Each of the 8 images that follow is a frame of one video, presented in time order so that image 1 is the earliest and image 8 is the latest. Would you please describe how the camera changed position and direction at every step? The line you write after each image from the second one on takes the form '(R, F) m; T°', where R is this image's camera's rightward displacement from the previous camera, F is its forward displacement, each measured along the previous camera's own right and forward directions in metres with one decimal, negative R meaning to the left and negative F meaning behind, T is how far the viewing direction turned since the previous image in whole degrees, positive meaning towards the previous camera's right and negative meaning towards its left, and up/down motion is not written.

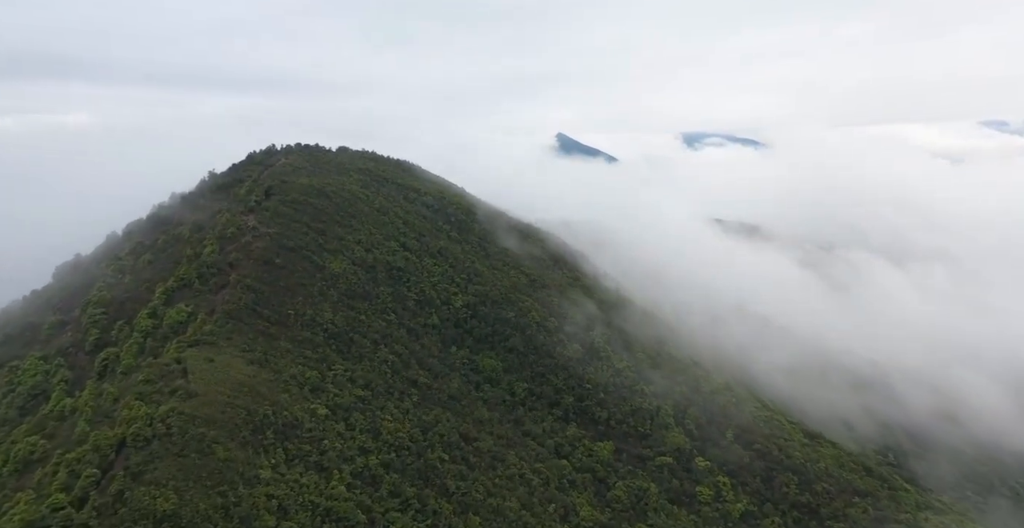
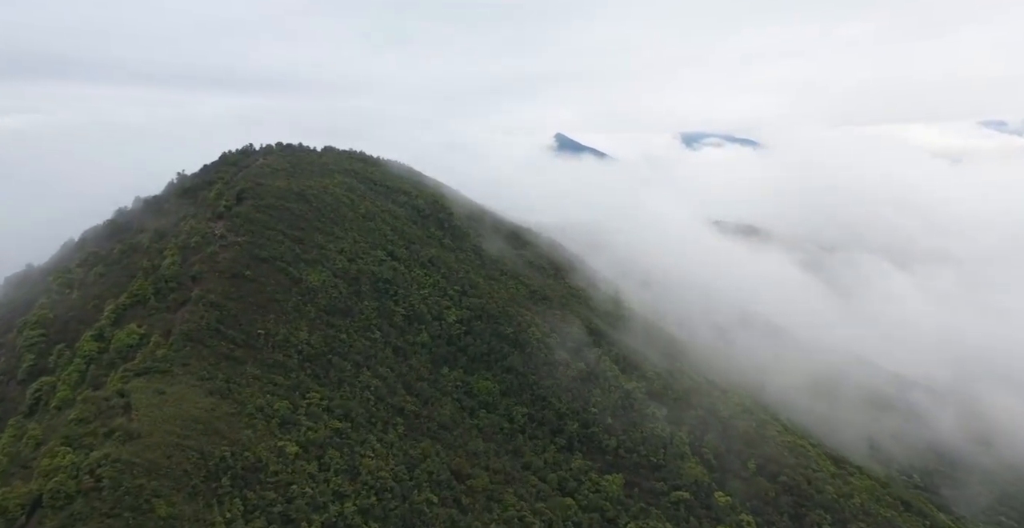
(+0.1, +5.7) m; 0°
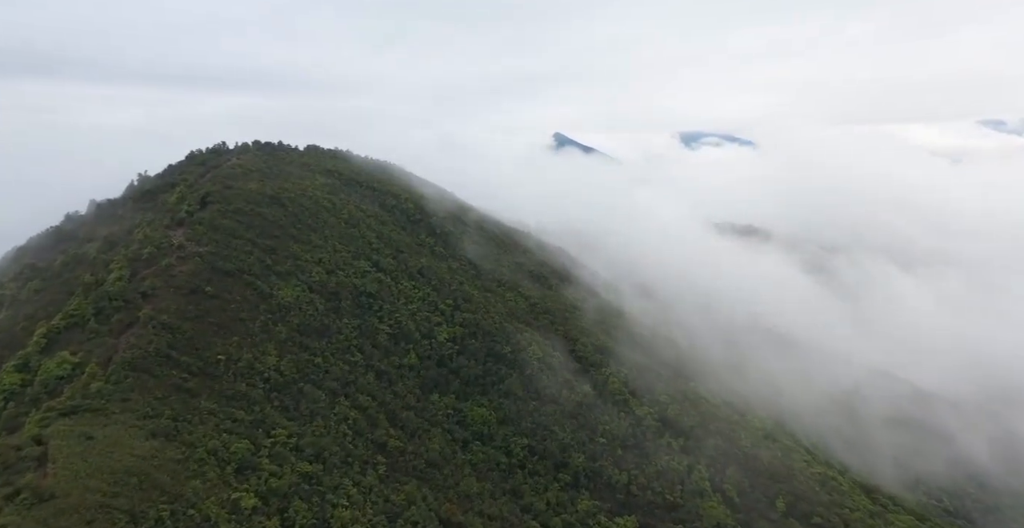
(+0.1, +6.0) m; 0°
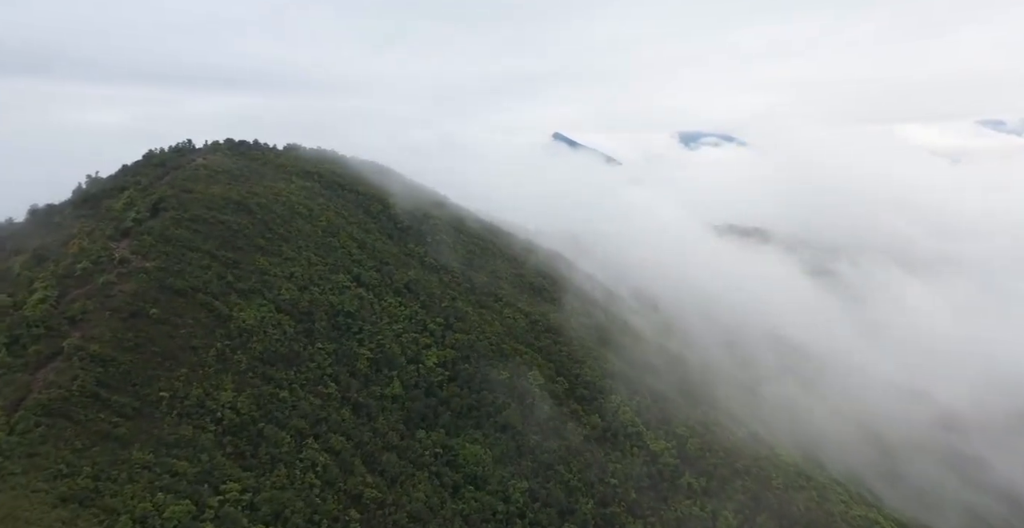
(+0.1, +6.3) m; 0°
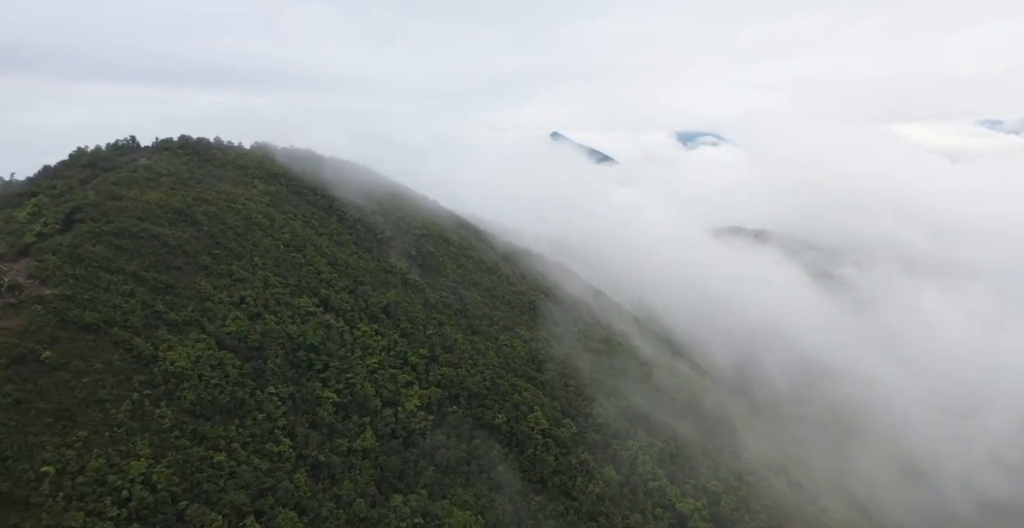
(+0.1, +7.9) m; 0°
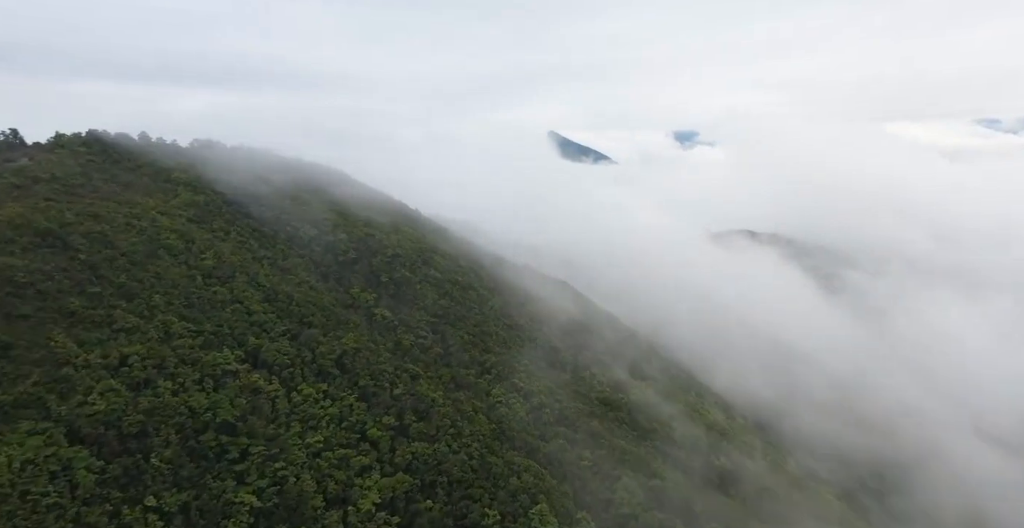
(+0.2, +10.8) m; 0°
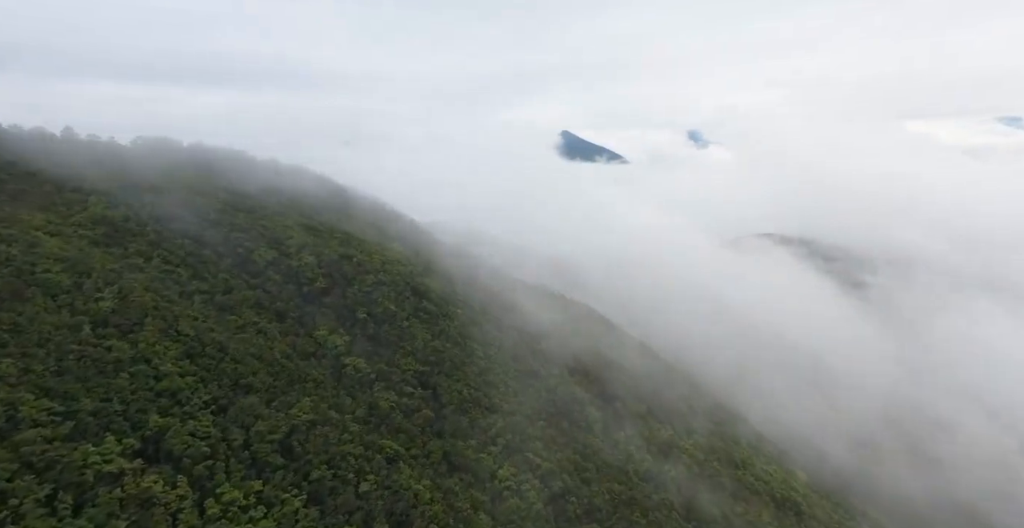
(-0.5, +9.1) m; 0°
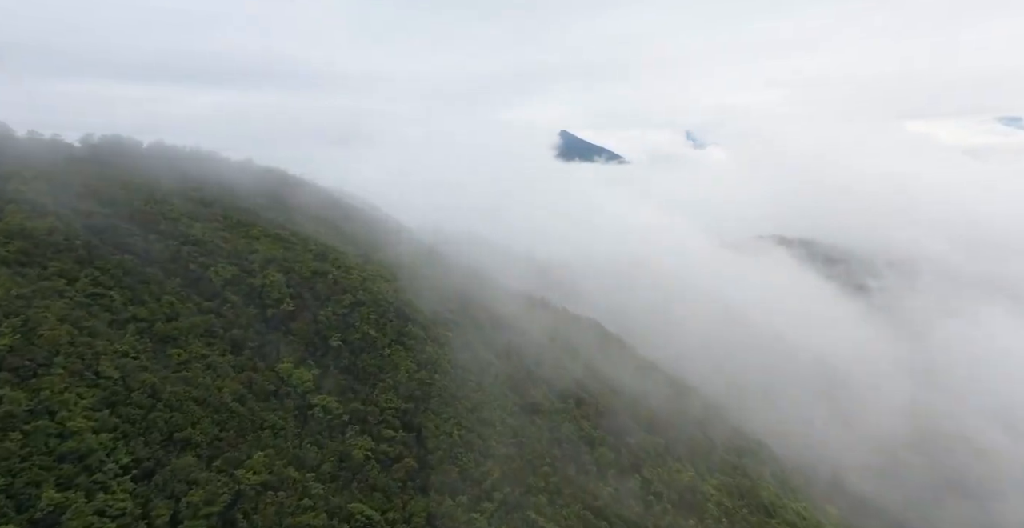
(+0.1, +4.6) m; 0°
